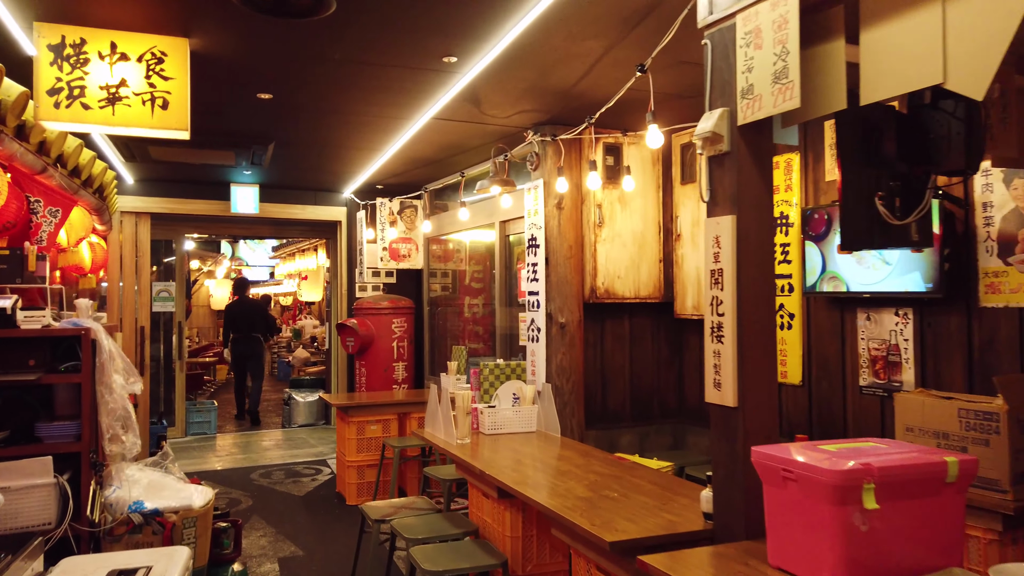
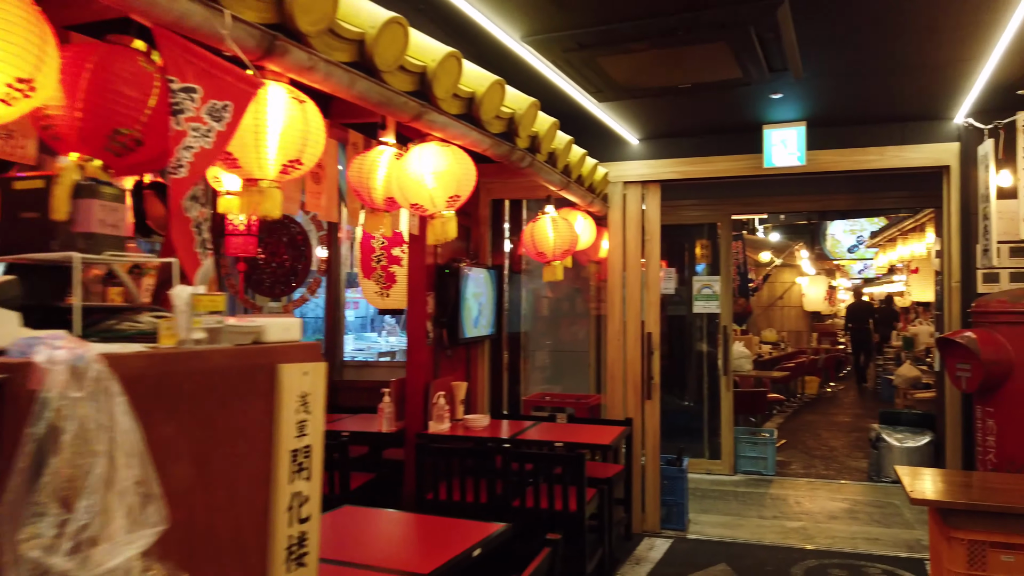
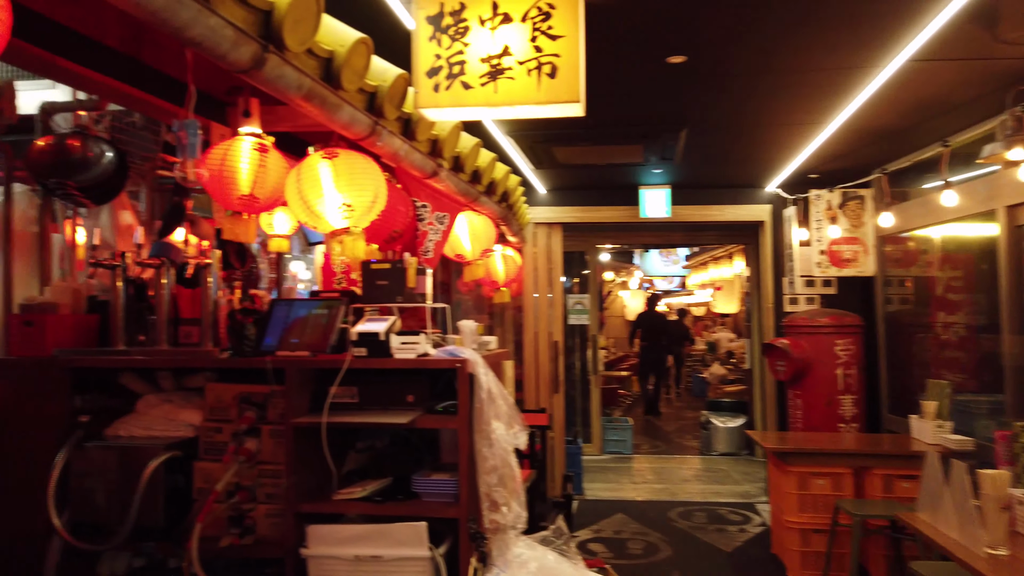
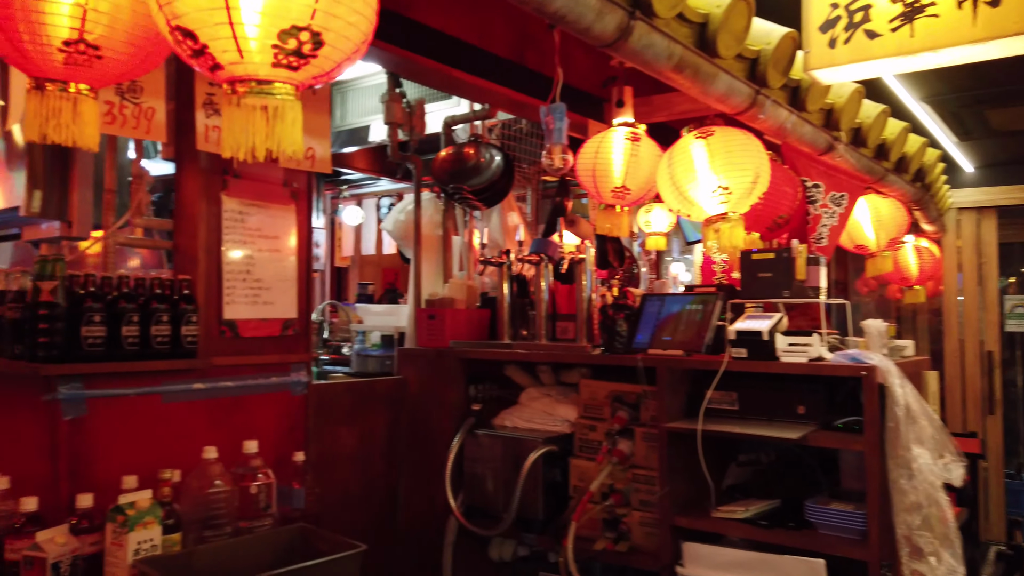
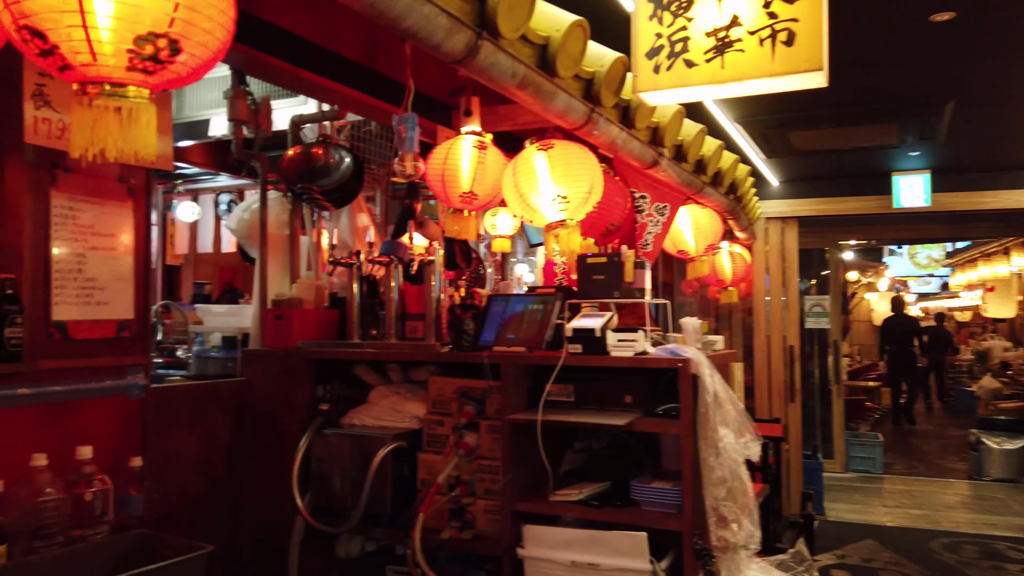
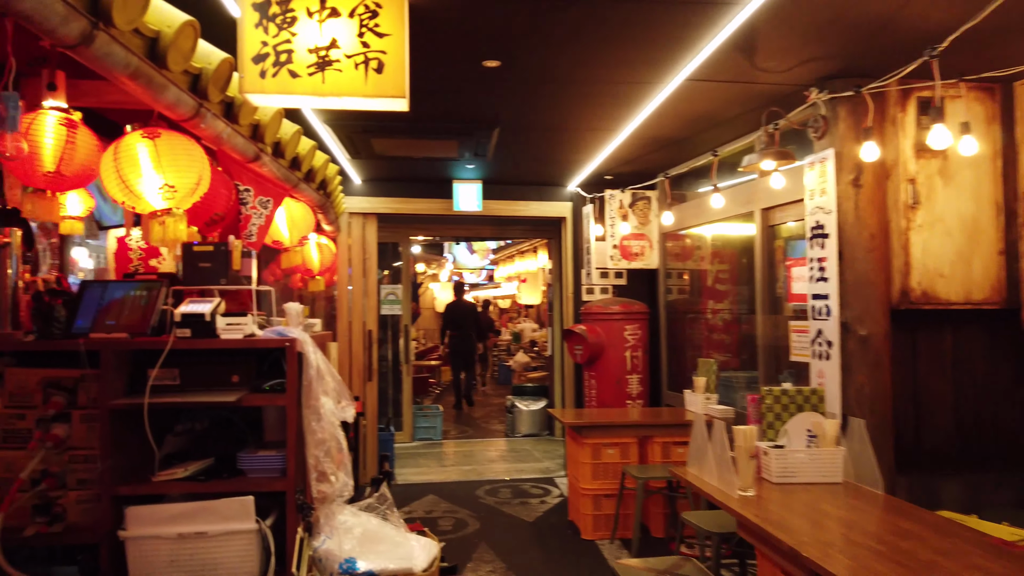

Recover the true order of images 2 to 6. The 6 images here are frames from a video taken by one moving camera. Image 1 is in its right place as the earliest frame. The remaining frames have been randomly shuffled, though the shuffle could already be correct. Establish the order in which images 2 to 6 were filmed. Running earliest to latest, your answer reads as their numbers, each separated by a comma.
6, 3, 5, 4, 2
